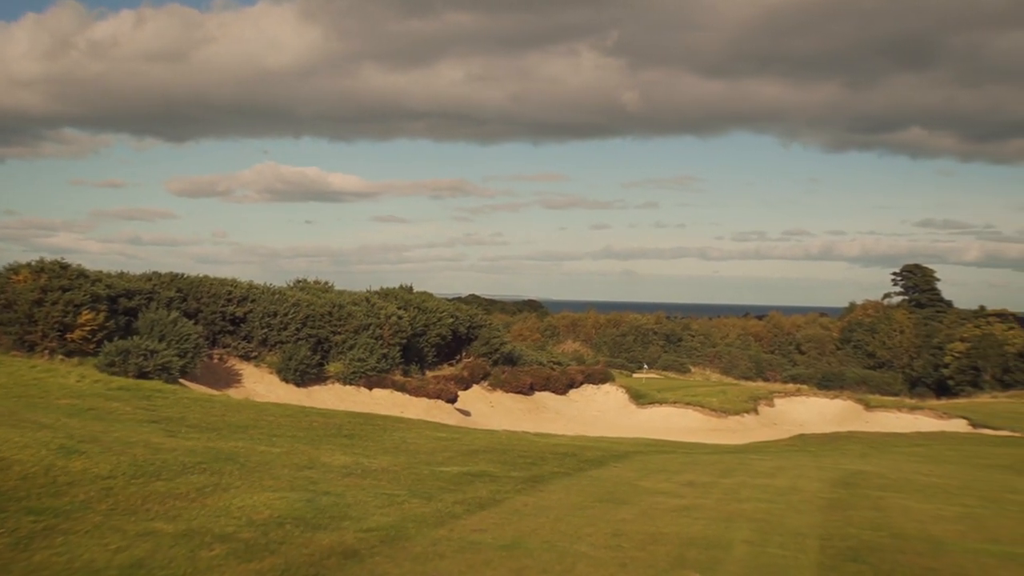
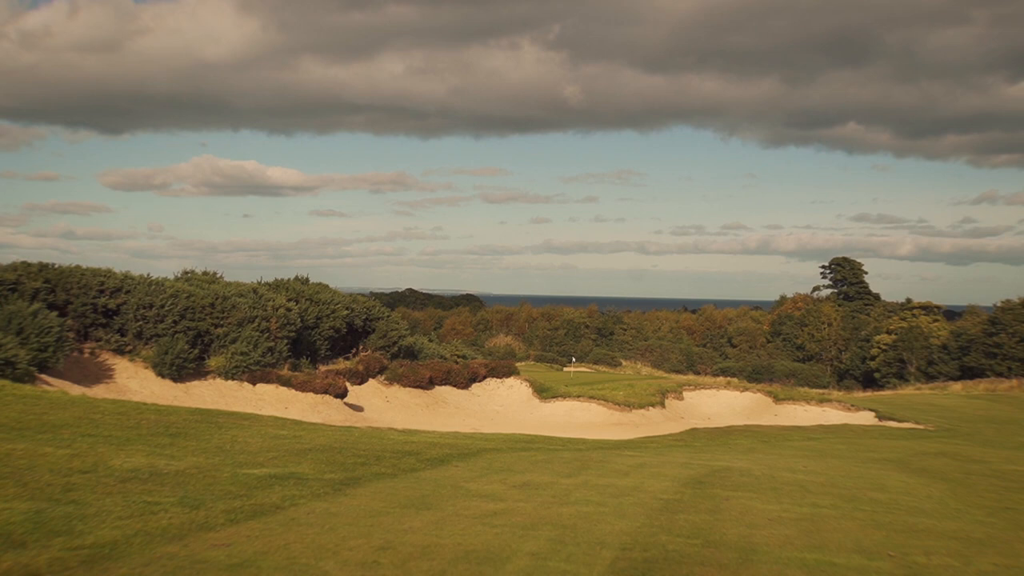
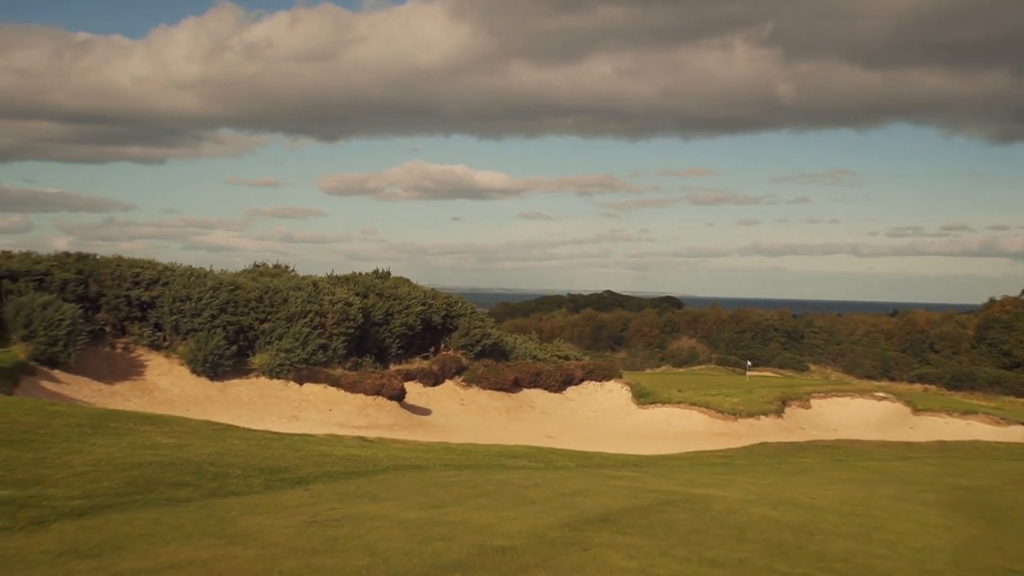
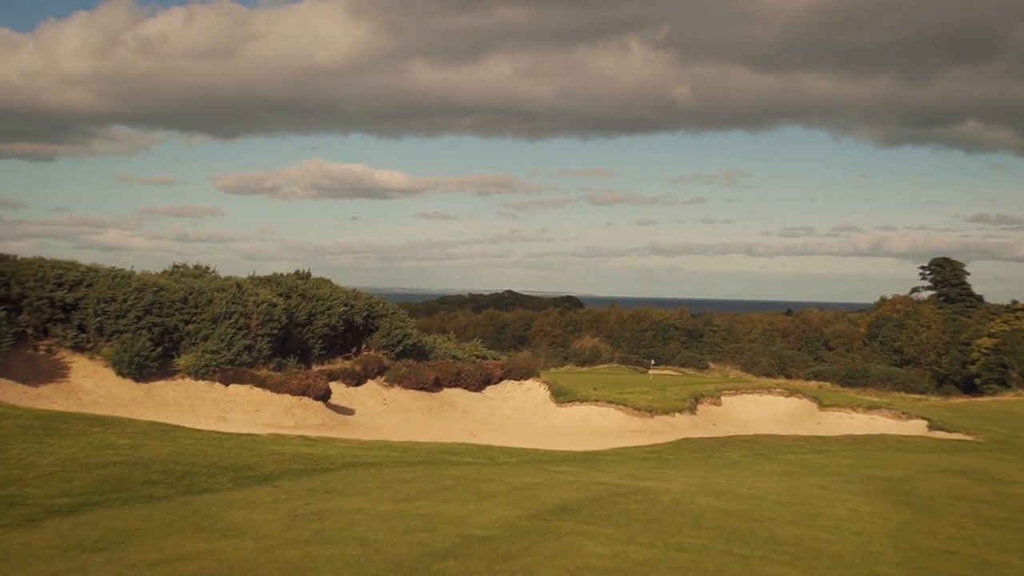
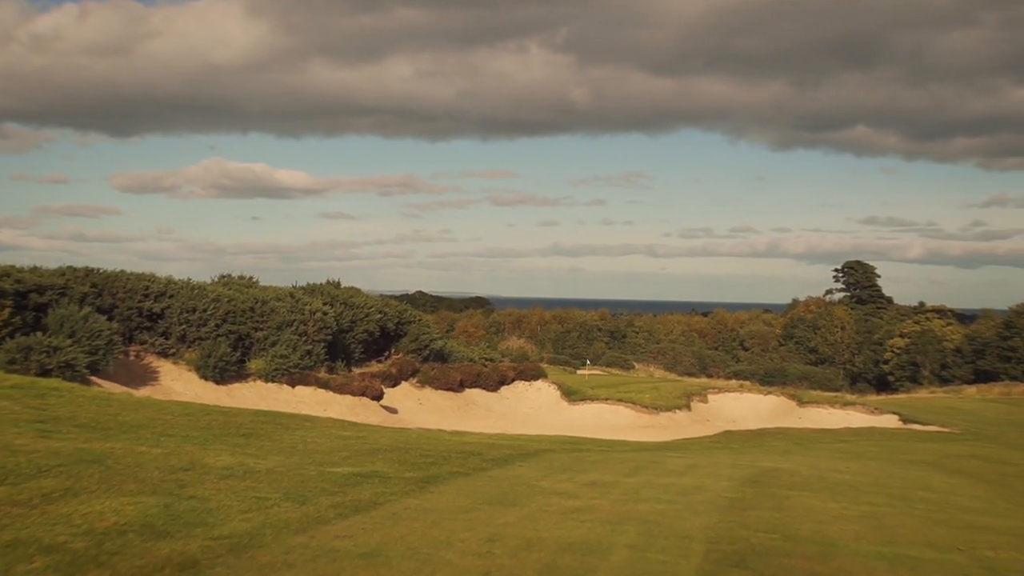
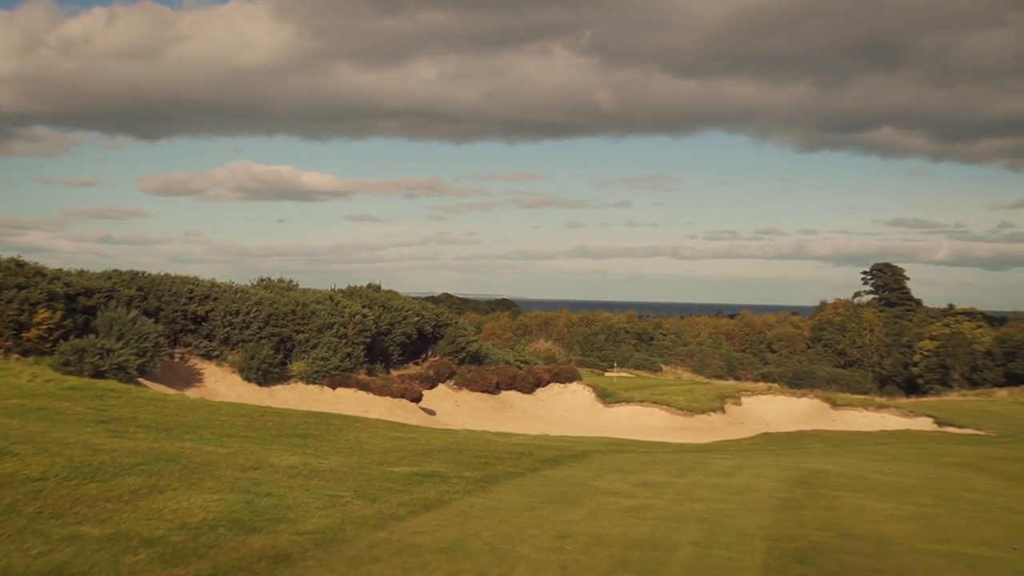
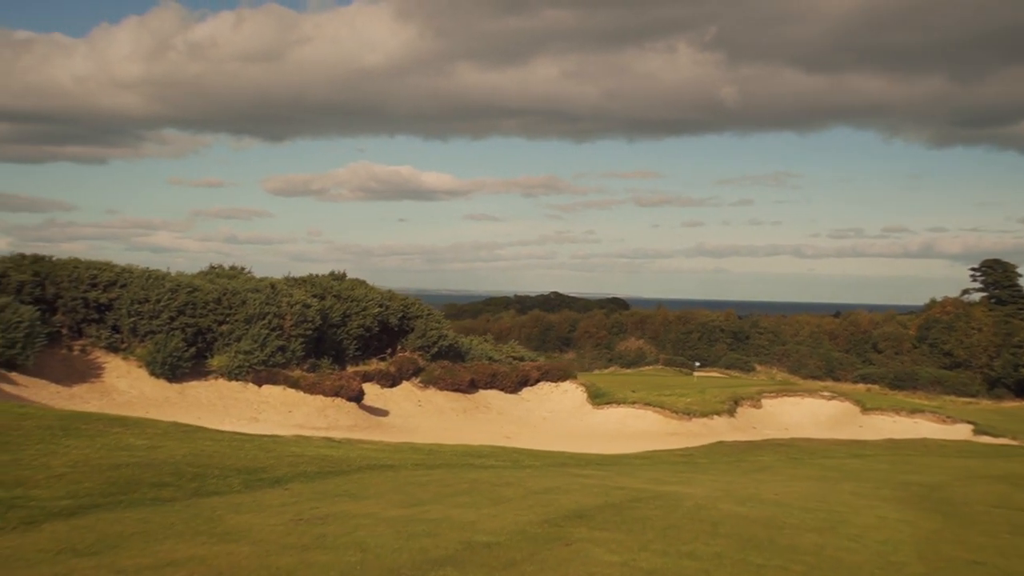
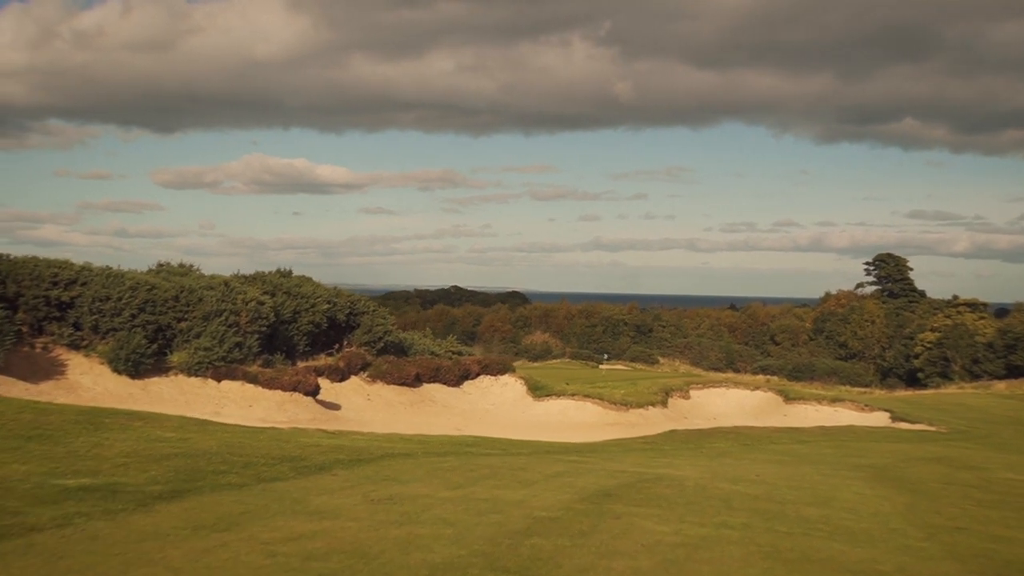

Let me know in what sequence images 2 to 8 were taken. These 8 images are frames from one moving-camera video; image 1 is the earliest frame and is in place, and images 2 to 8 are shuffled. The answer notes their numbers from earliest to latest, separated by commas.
6, 5, 2, 8, 4, 7, 3
